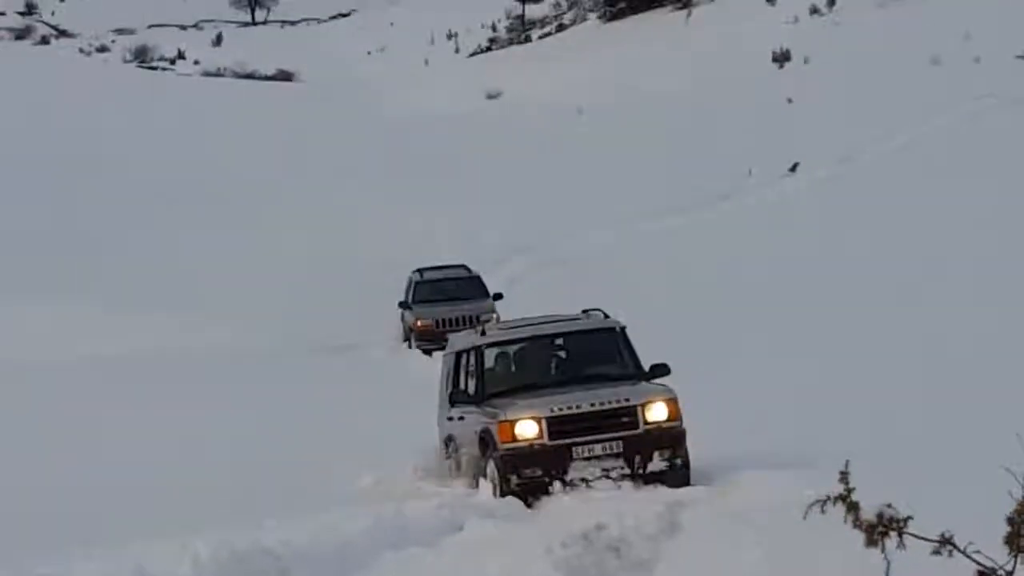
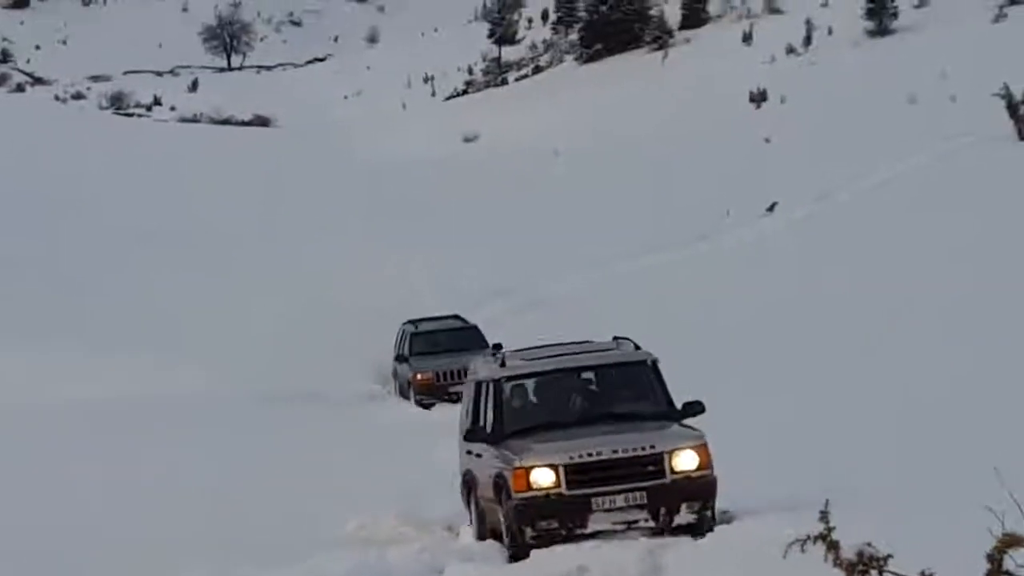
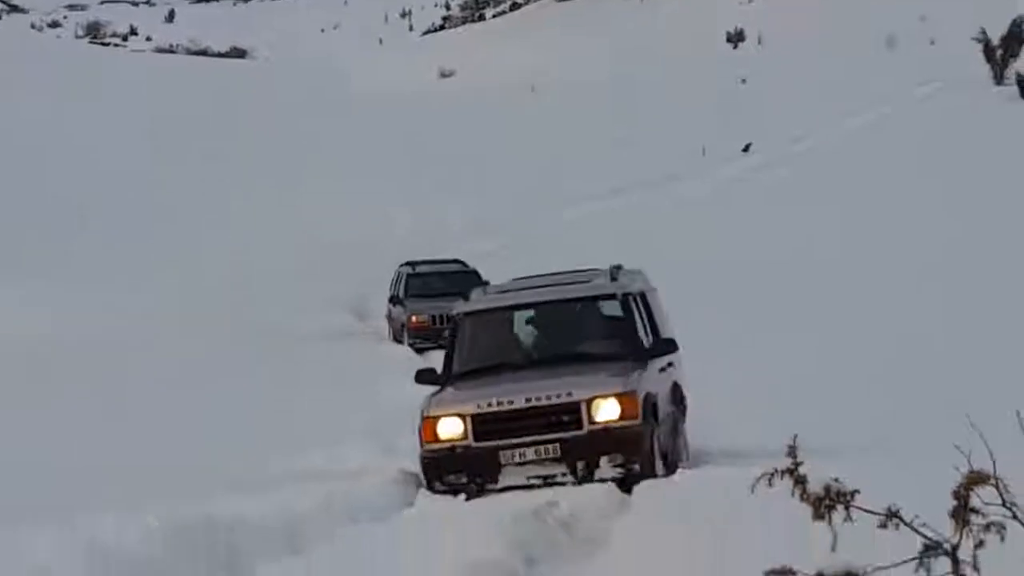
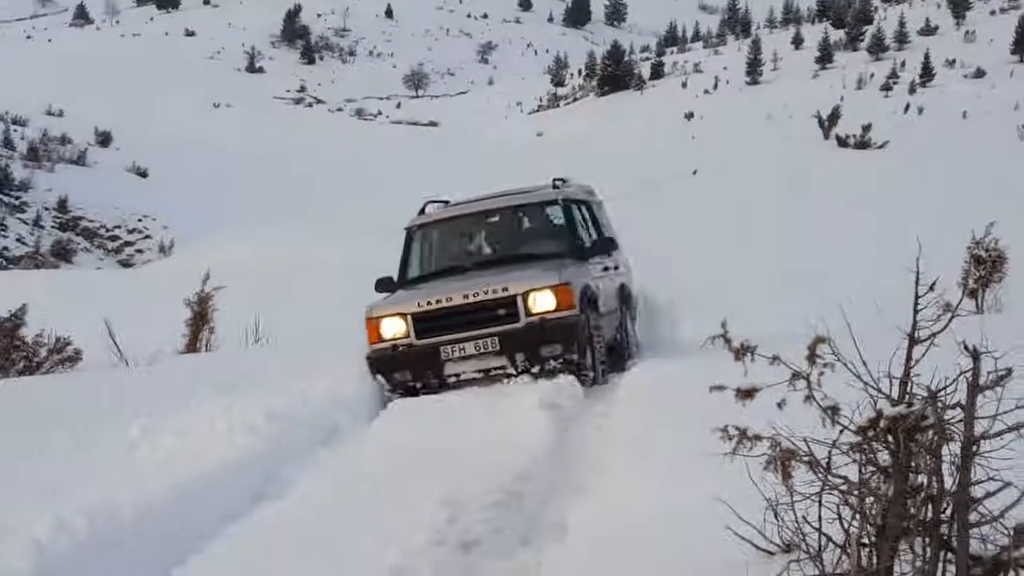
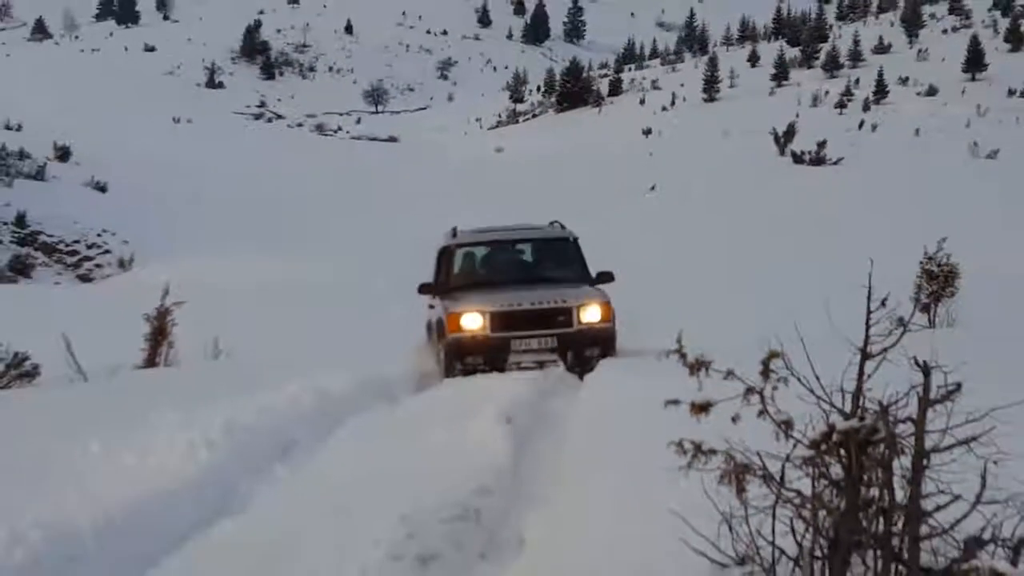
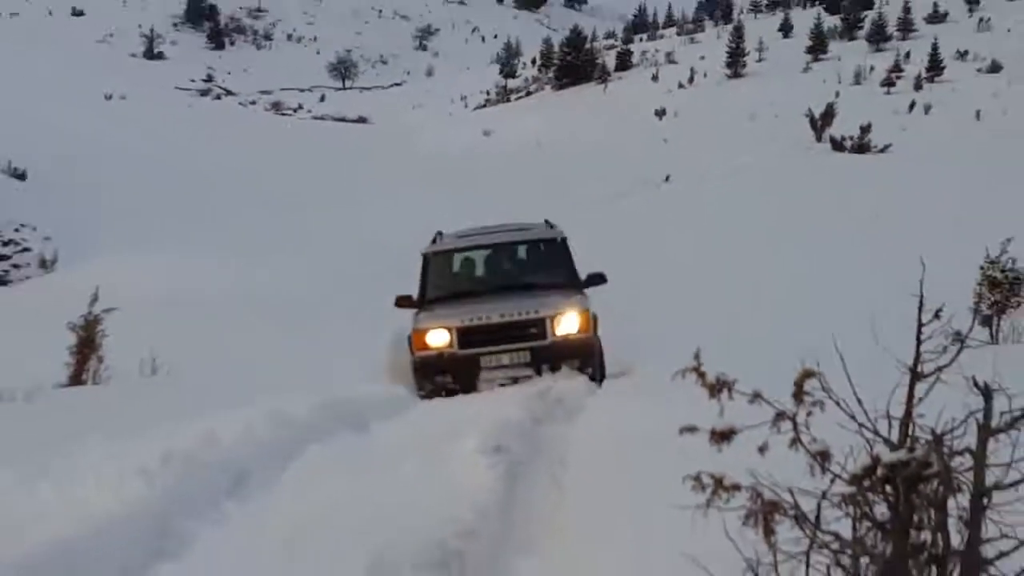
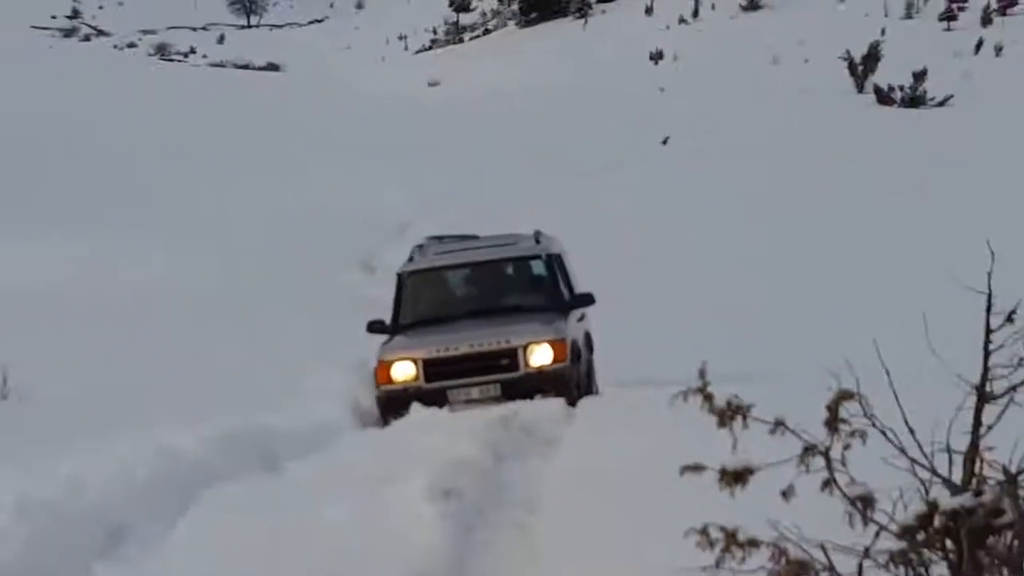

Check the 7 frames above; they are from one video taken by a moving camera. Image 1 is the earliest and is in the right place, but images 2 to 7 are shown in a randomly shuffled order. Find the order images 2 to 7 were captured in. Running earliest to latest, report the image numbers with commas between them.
2, 3, 7, 6, 5, 4
